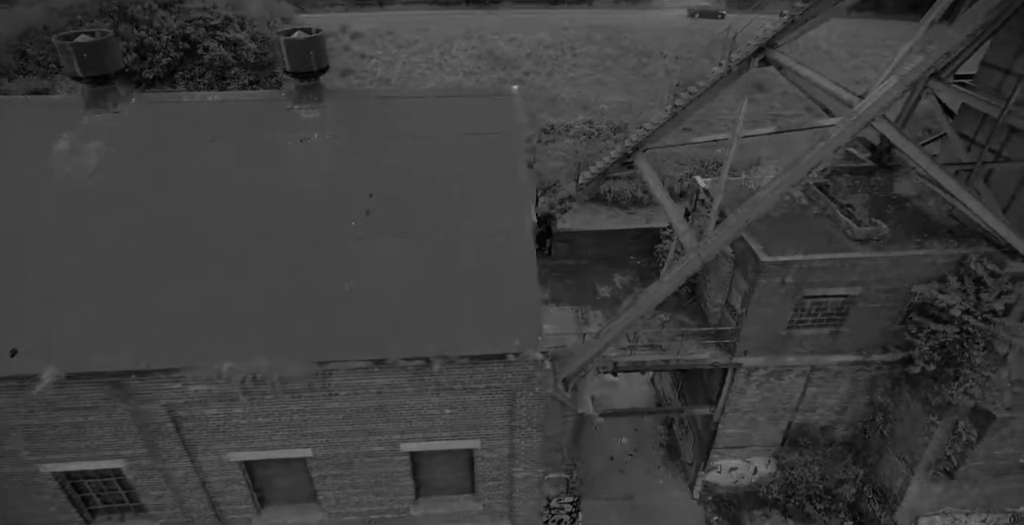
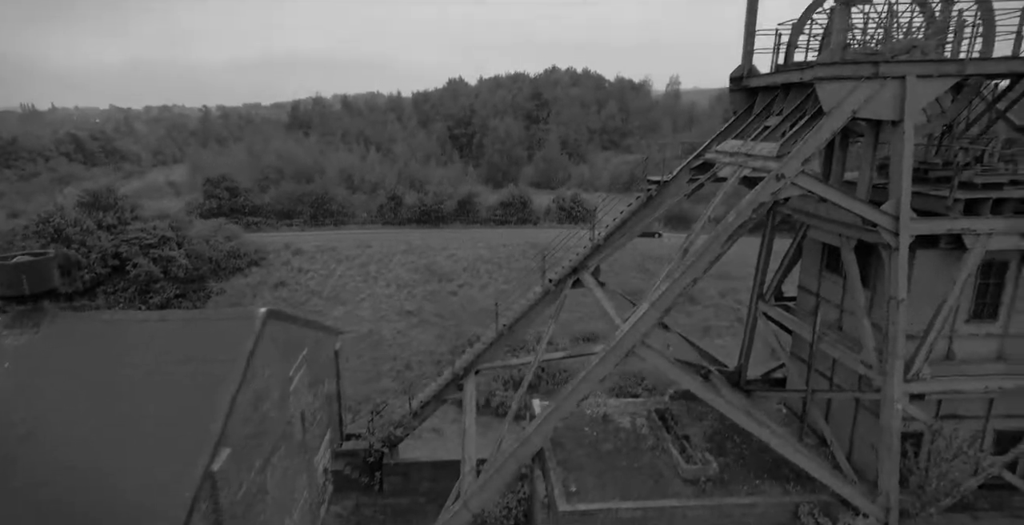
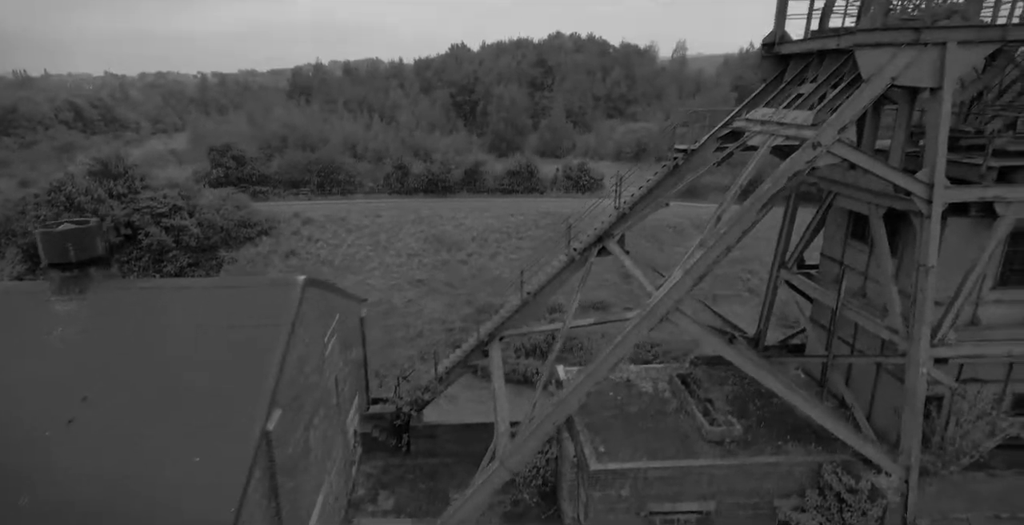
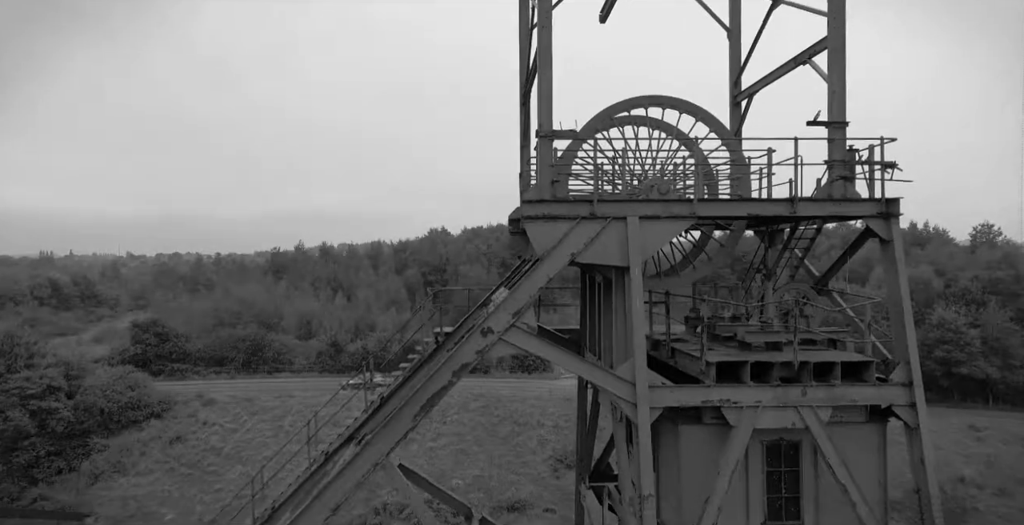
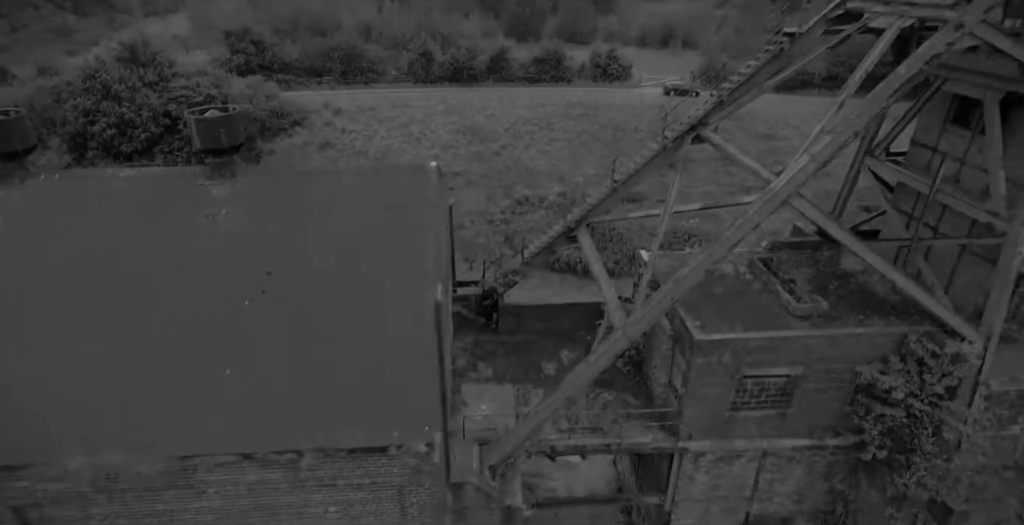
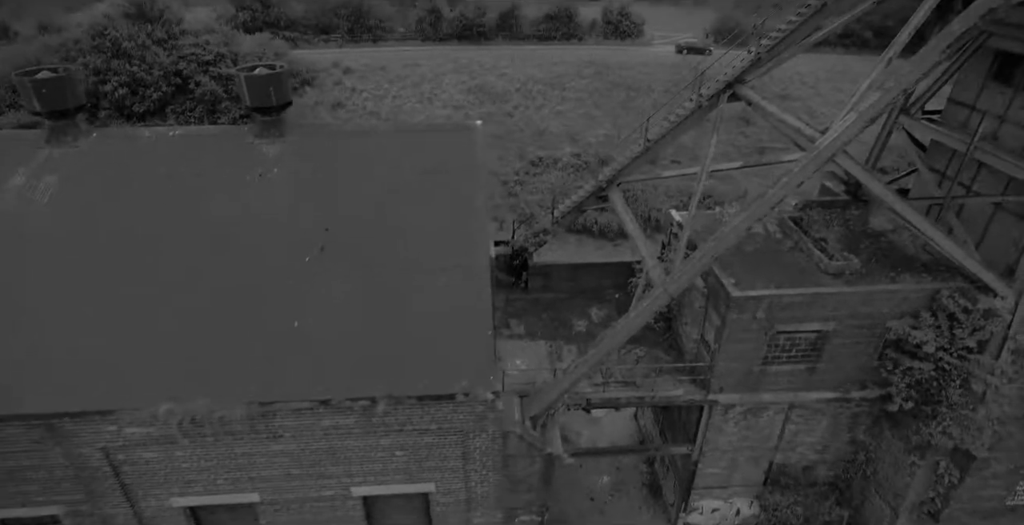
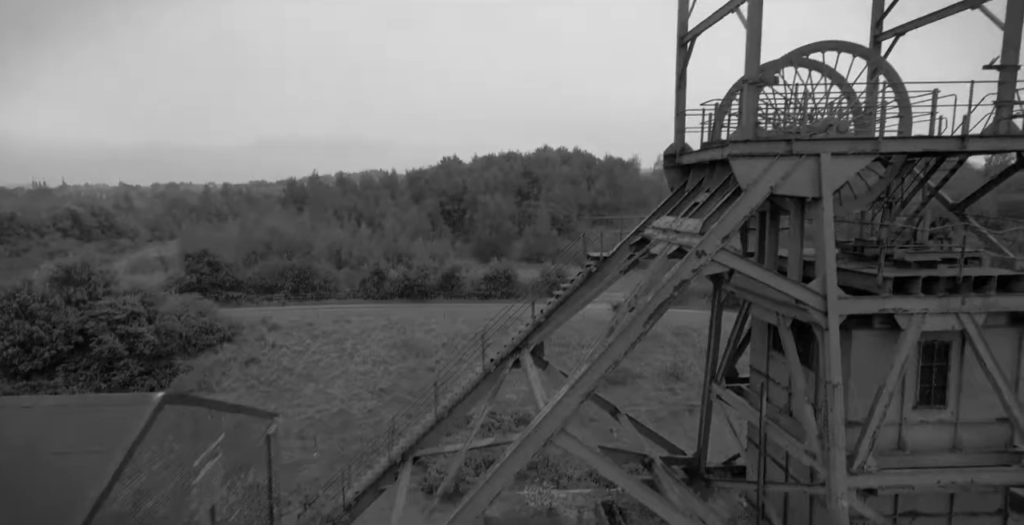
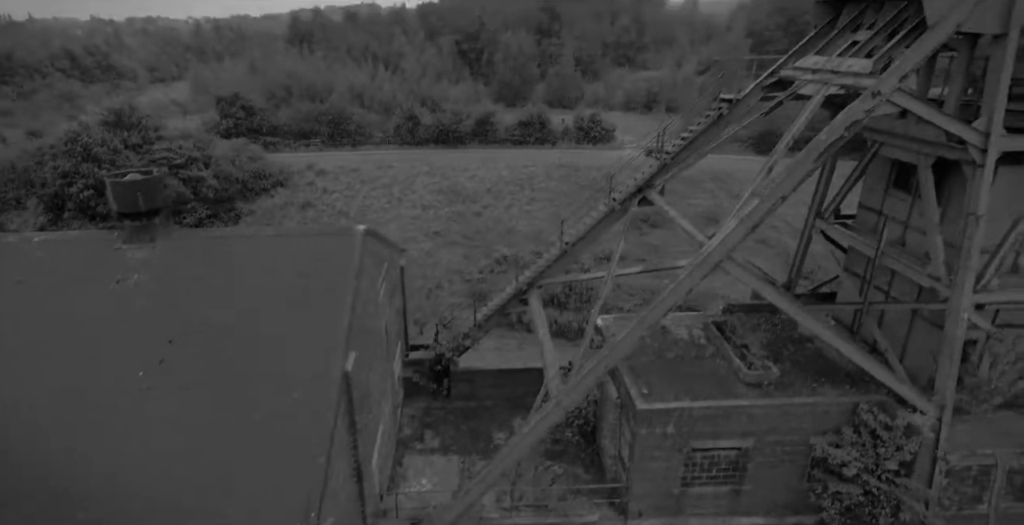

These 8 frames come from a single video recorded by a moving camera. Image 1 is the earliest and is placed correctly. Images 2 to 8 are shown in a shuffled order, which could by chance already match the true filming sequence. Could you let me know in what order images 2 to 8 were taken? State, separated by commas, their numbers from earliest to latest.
6, 5, 8, 3, 2, 7, 4
